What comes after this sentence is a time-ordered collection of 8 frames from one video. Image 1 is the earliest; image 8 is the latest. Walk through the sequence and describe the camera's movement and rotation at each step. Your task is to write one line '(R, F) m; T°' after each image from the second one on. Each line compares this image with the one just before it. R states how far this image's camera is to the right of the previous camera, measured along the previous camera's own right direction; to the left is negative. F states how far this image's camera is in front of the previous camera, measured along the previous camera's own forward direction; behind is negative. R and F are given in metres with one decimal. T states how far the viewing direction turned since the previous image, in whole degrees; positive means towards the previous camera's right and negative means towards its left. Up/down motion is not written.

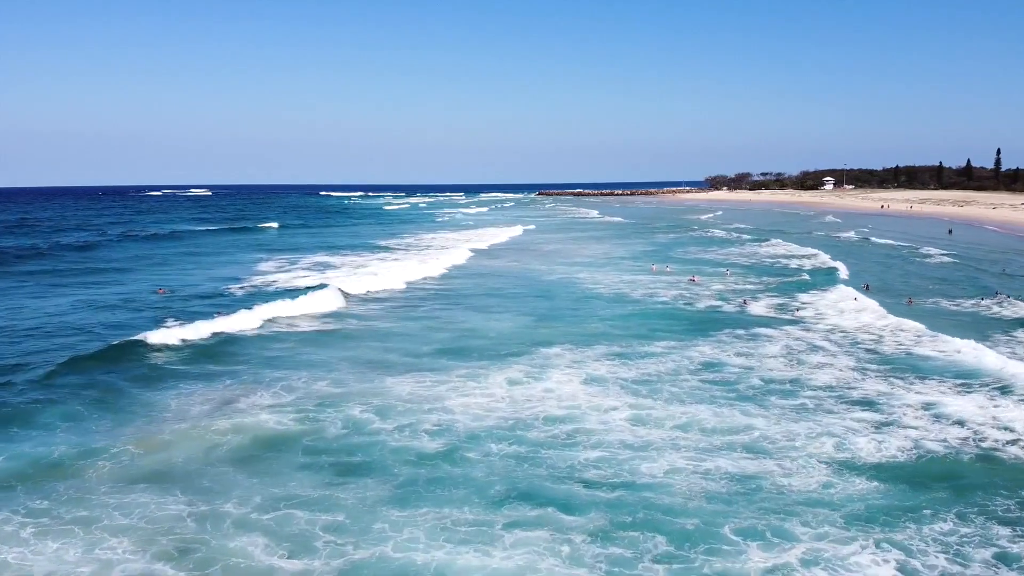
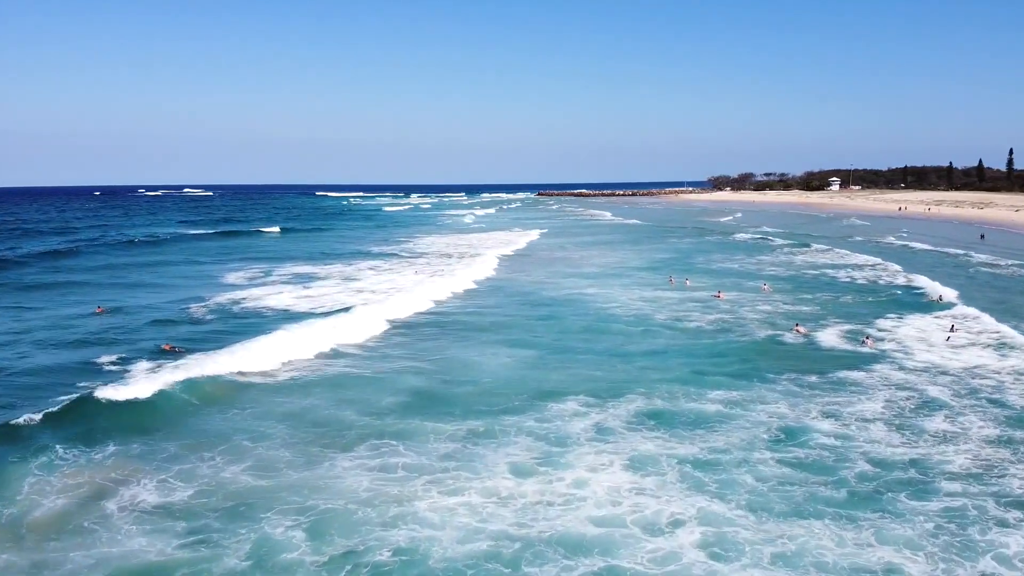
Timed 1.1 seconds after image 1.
(0.0, +4.2) m; 0°
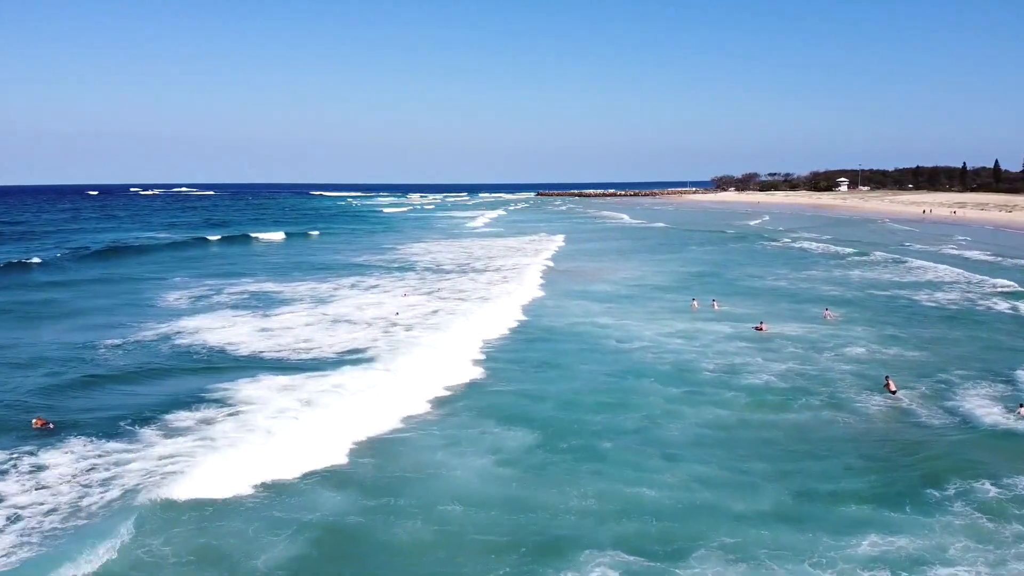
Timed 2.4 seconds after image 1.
(+0.1, +5.1) m; 0°
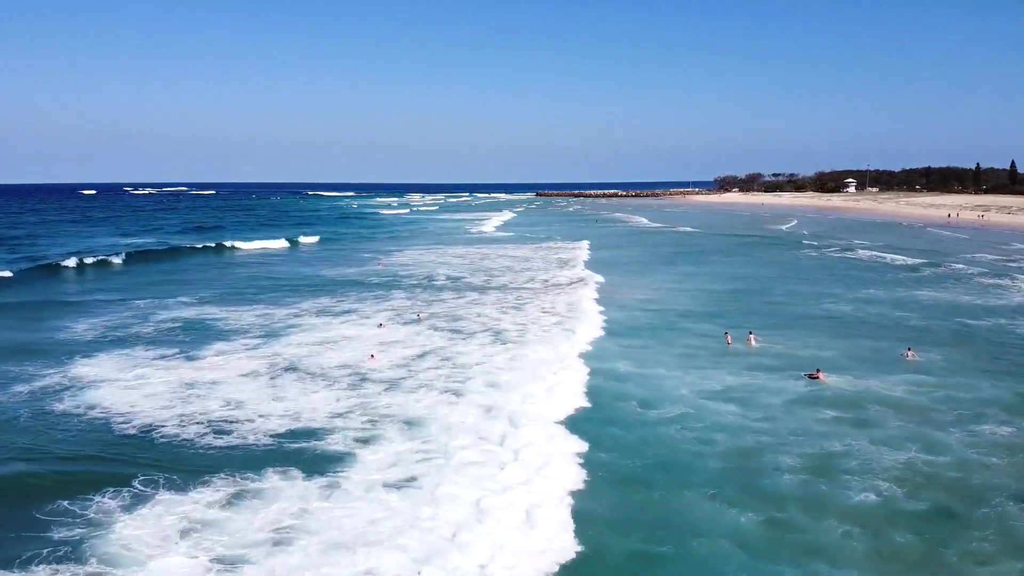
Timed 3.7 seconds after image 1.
(+0.2, +4.6) m; 0°
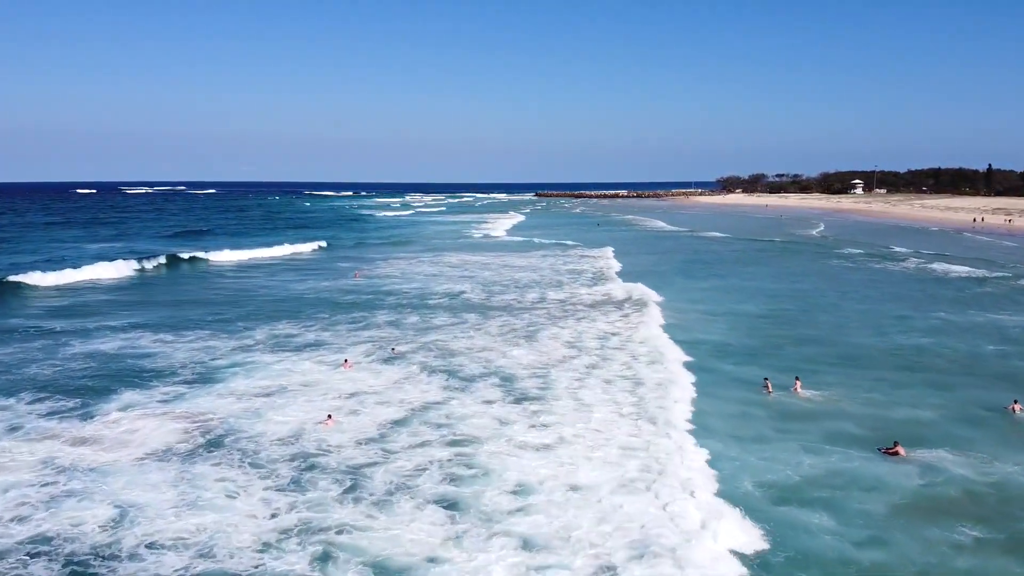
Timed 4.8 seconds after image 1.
(-0.2, +4.0) m; 0°
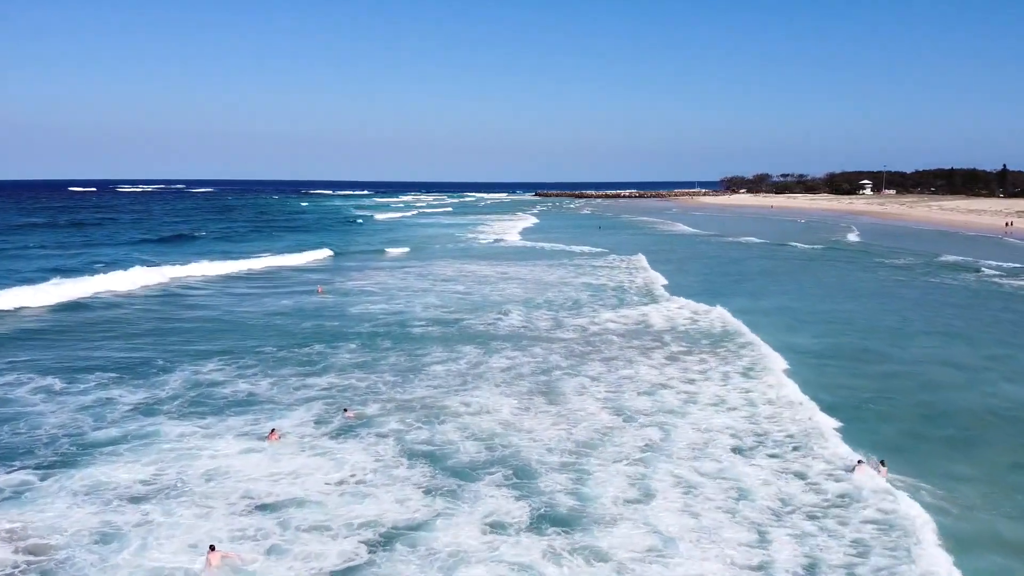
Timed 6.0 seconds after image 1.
(-0.2, +4.4) m; 0°
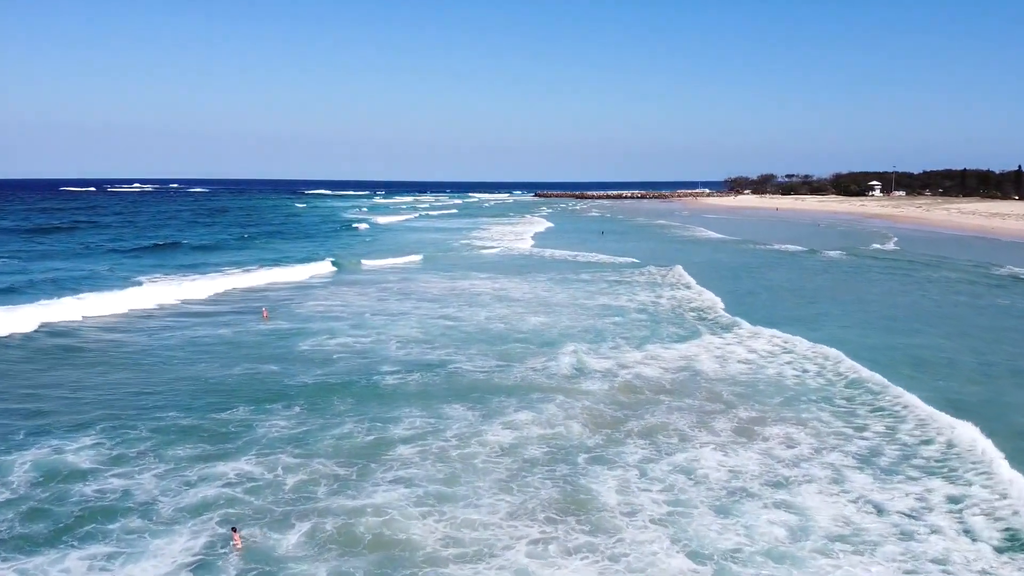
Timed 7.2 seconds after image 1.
(-0.1, +4.0) m; 0°
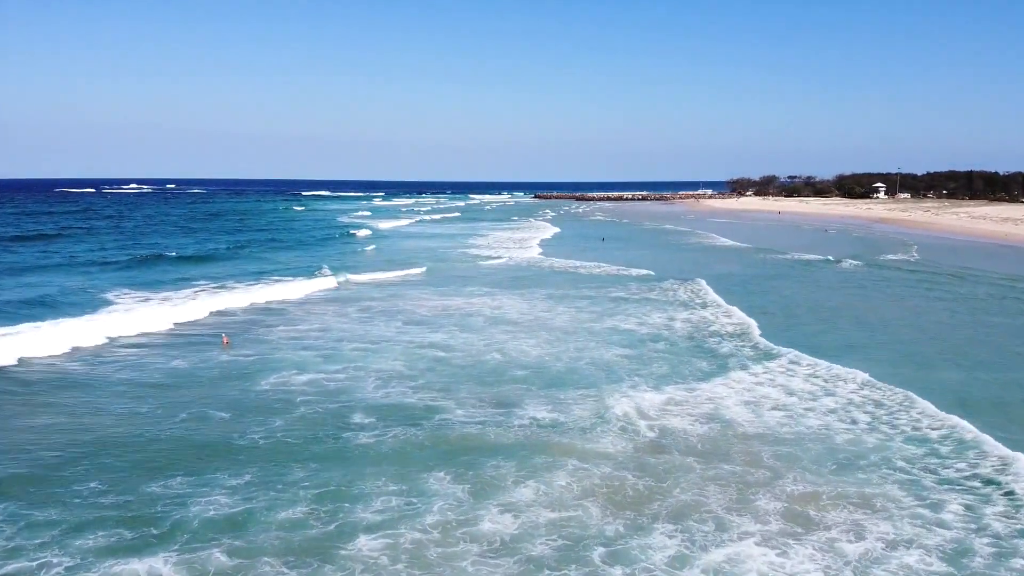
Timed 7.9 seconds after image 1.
(+0.1, +1.9) m; 0°
